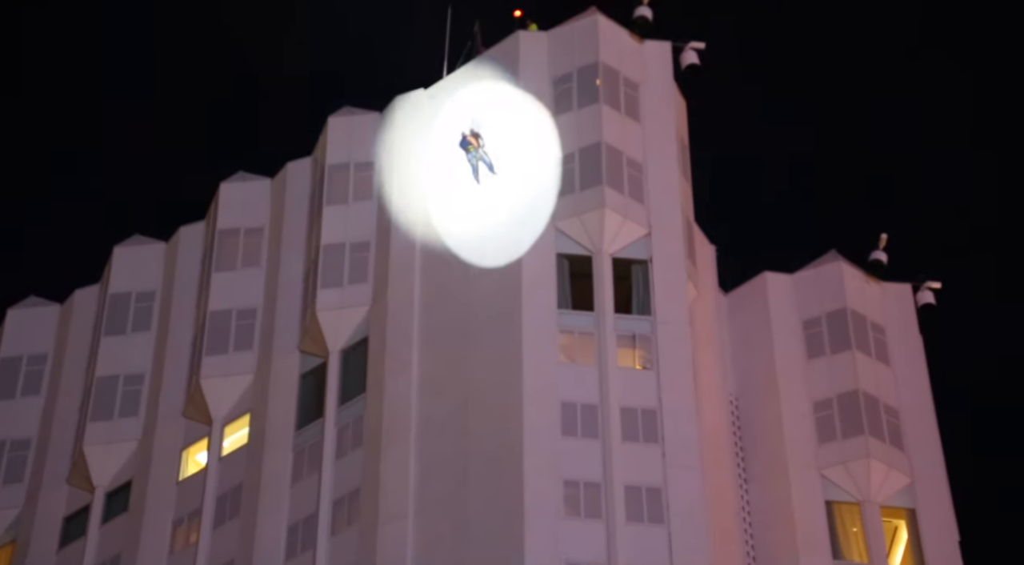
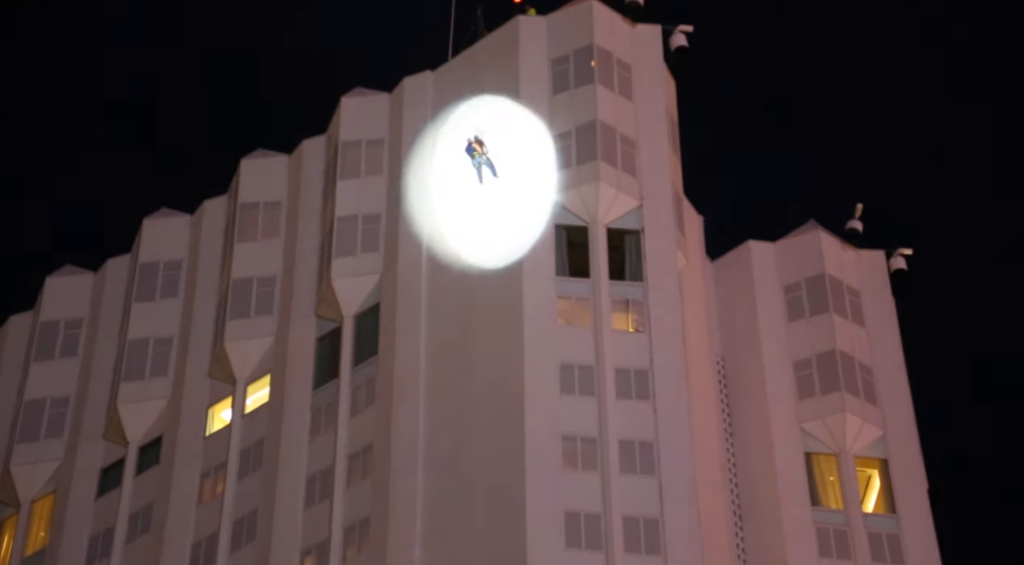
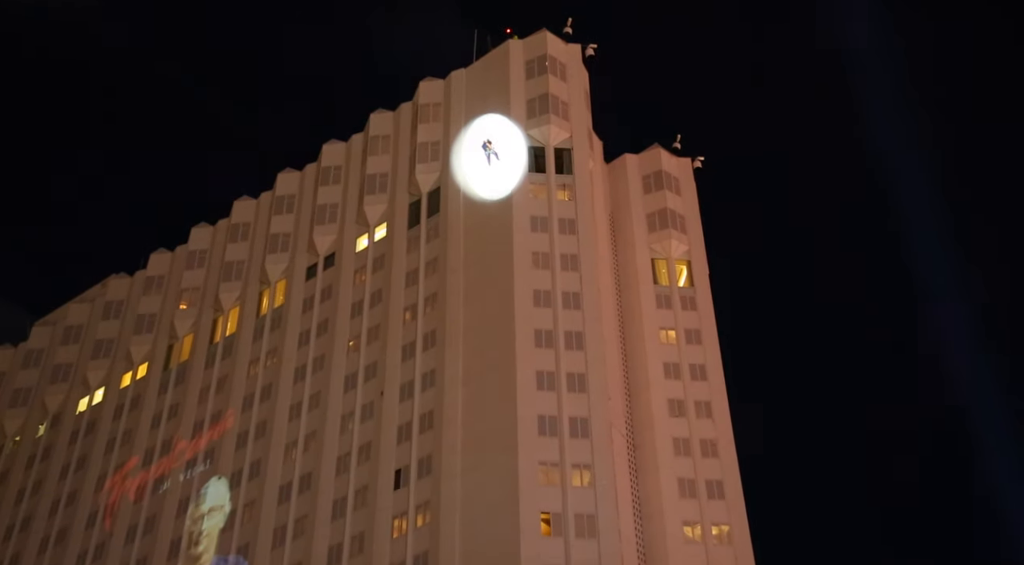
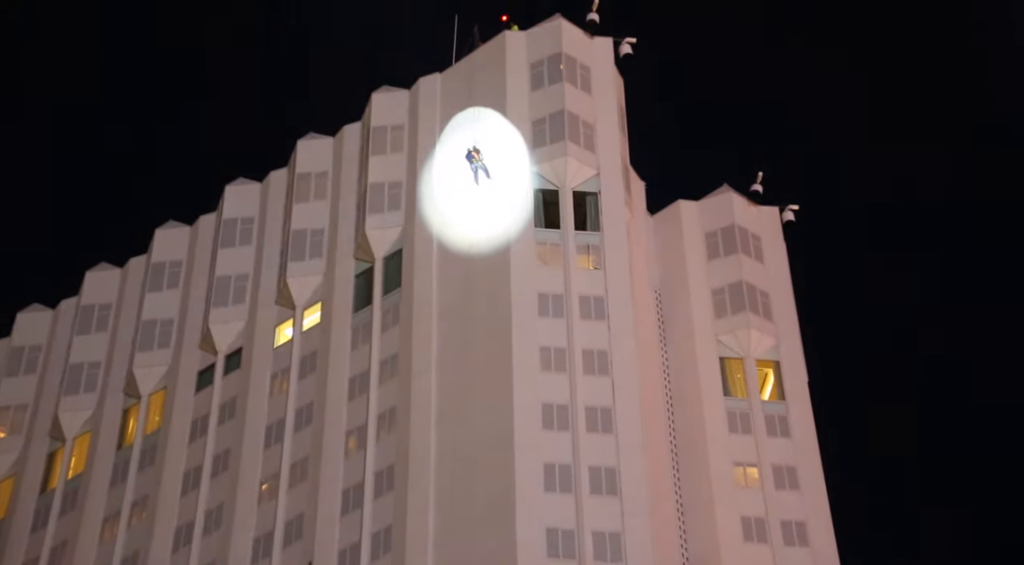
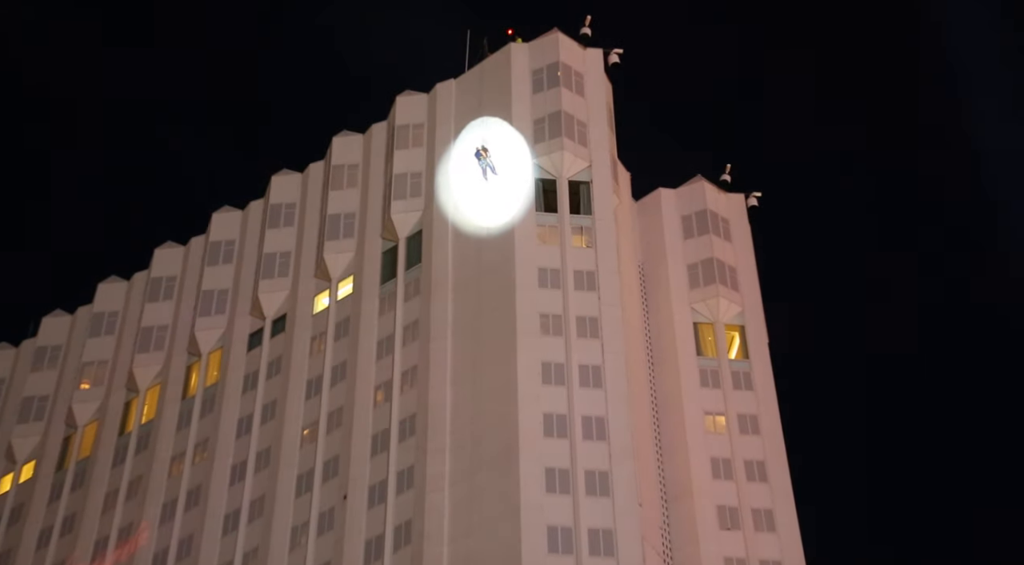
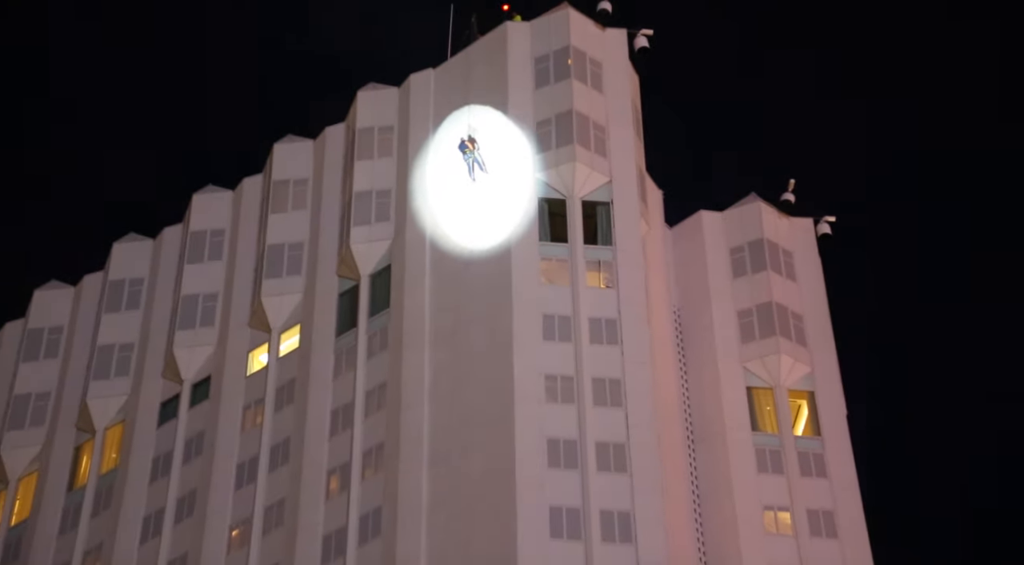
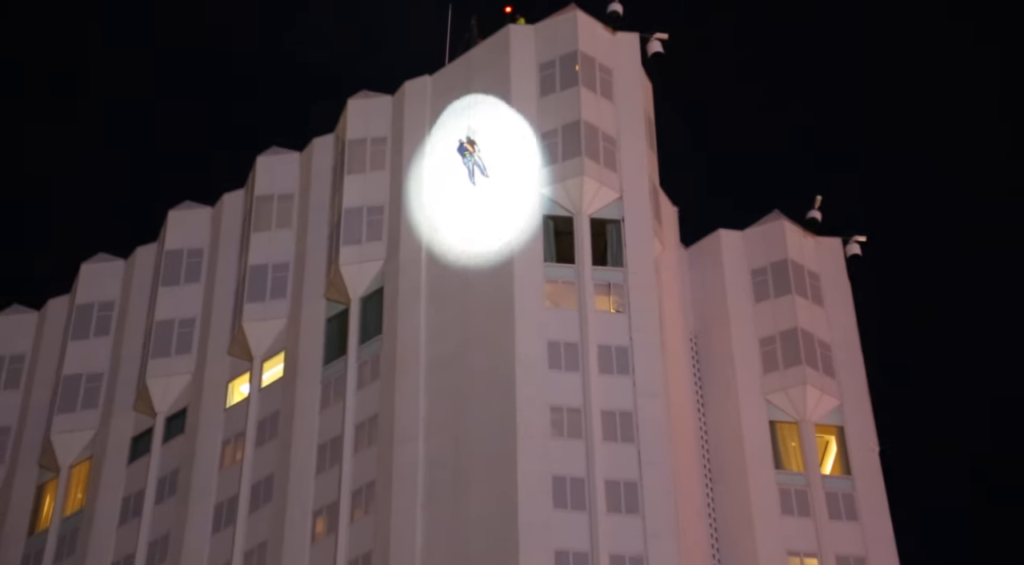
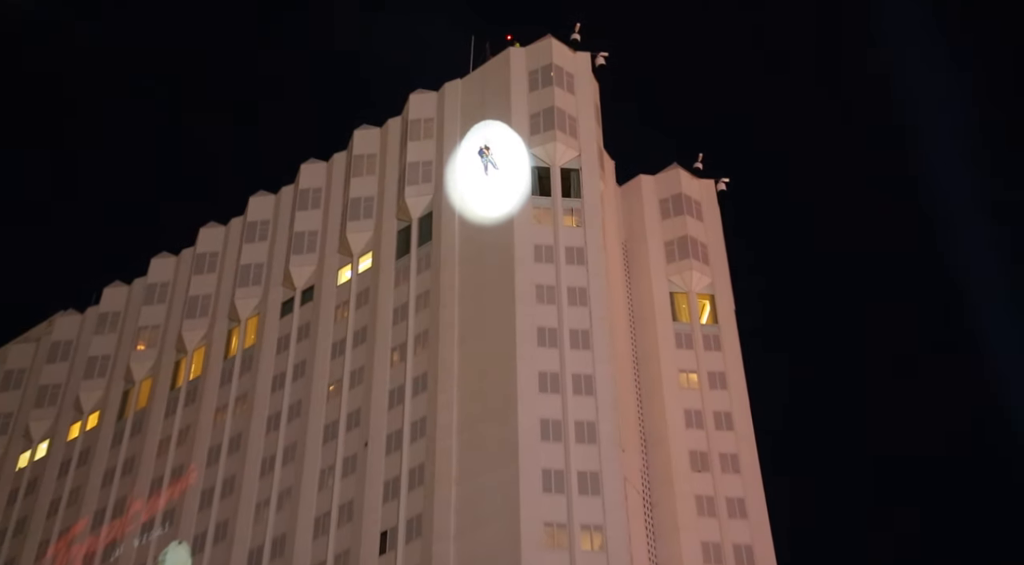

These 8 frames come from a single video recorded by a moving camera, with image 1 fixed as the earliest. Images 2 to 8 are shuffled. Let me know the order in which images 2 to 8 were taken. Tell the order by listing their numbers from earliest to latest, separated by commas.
2, 7, 6, 4, 5, 8, 3
